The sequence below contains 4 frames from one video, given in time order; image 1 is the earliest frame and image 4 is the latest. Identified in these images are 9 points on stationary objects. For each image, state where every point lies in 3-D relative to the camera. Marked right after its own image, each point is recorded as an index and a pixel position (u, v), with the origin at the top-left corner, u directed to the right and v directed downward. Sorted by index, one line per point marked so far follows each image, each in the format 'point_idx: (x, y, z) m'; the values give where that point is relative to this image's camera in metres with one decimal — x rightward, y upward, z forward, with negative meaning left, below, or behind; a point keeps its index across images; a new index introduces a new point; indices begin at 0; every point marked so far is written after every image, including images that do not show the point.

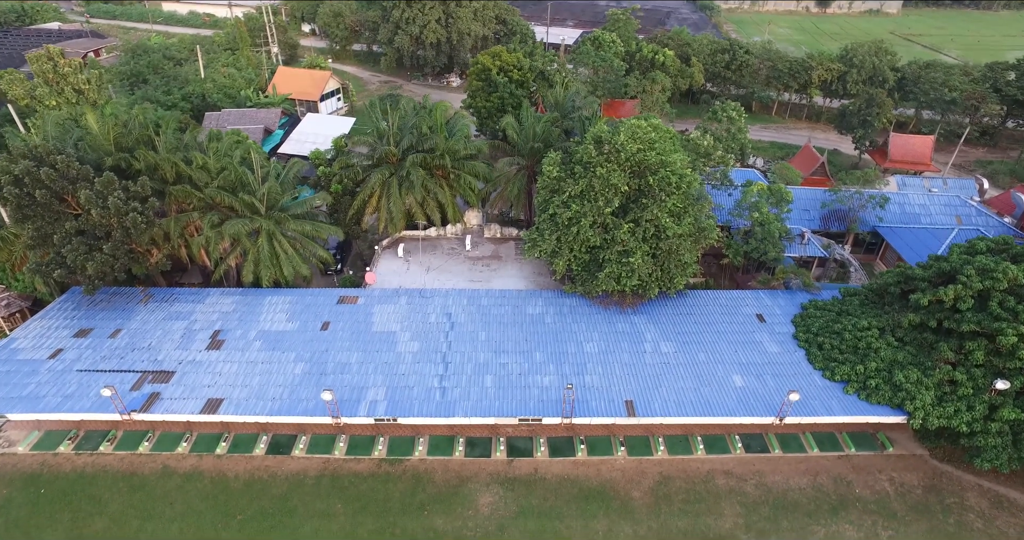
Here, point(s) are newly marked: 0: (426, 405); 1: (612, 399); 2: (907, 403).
0: (-3.1, -4.8, +19.4) m
1: (+3.7, -4.6, +19.7) m
2: (+13.6, -4.6, +18.5) m
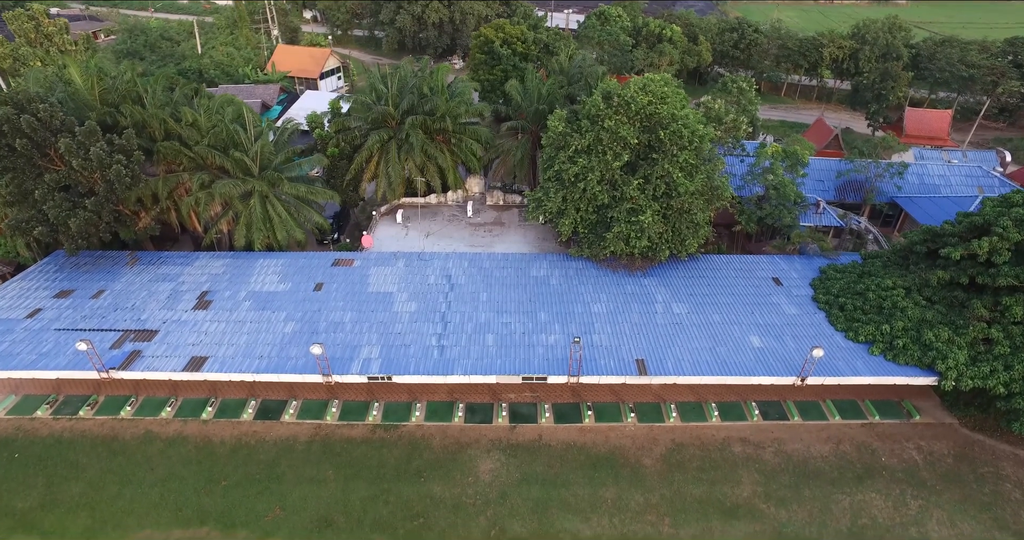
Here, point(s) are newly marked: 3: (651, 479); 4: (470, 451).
0: (-3.0, -3.1, +18.2) m
1: (+3.8, -2.9, +18.5) m
2: (+13.7, -3.0, +17.3) m
3: (+4.6, -7.0, +18.0) m
4: (-1.5, -6.3, +18.8) m
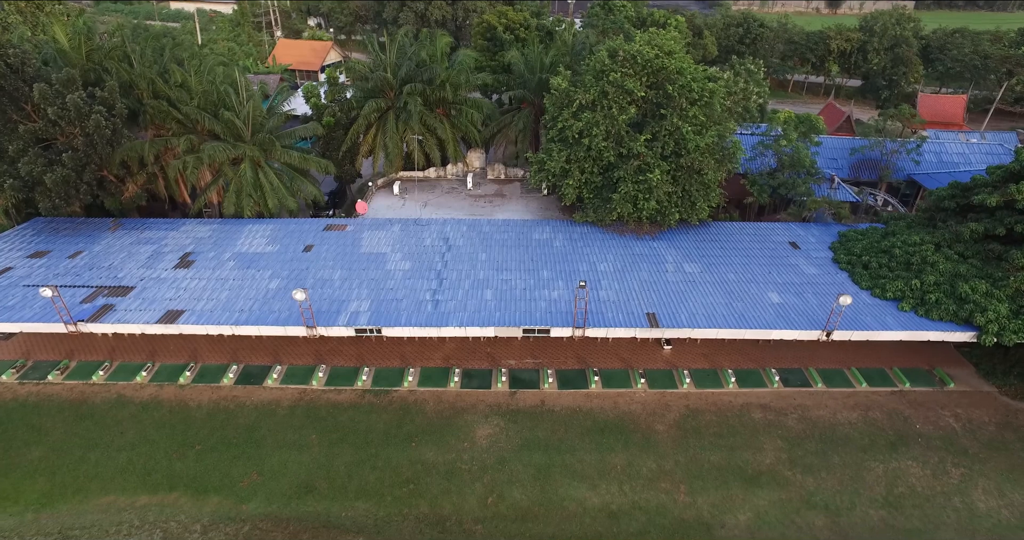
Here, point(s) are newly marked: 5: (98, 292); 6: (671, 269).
0: (-3.0, -1.4, +16.9) m
1: (+3.8, -1.3, +17.2) m
2: (+13.7, -1.3, +15.8) m
3: (+4.6, -5.3, +16.4) m
4: (-1.5, -4.7, +17.3) m
5: (-13.8, -0.8, +18.0) m
6: (+5.7, 0.0, +19.4) m
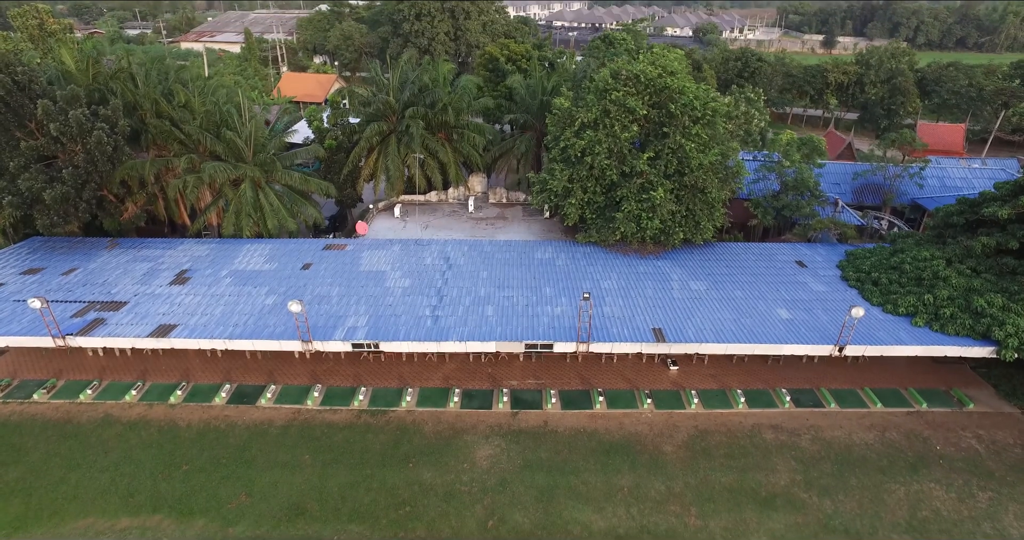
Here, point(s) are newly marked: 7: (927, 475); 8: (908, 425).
0: (-3.0, -1.9, +16.4) m
1: (+3.9, -1.8, +16.7) m
2: (+13.8, -1.7, +15.3) m
3: (+4.7, -5.7, +15.7) m
4: (-1.4, -5.1, +16.6) m
5: (-13.8, -1.3, +17.6) m
6: (+5.8, -0.6, +19.0) m
7: (+11.8, -5.9, +15.4) m
8: (+12.5, -4.9, +17.0) m
